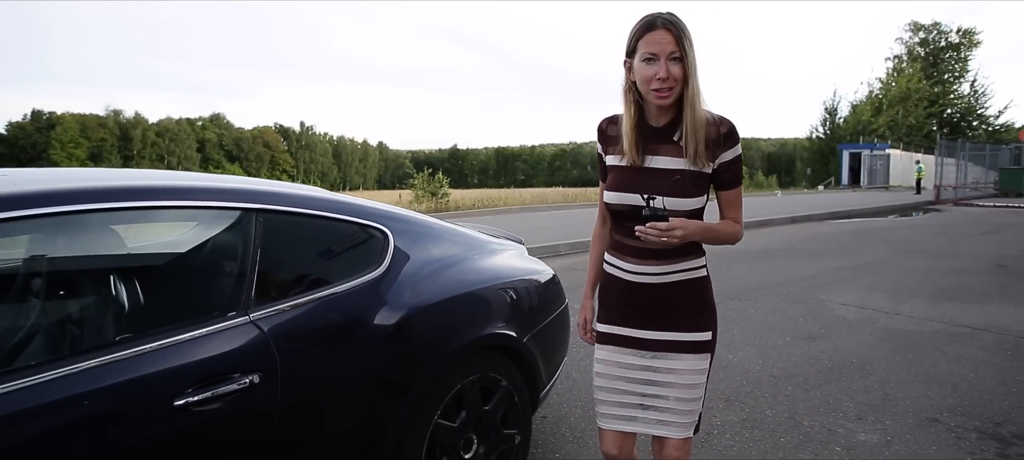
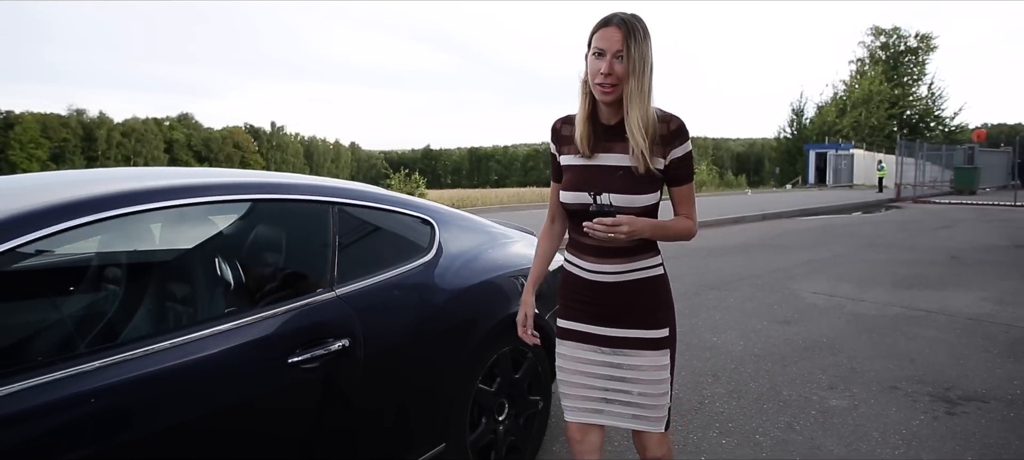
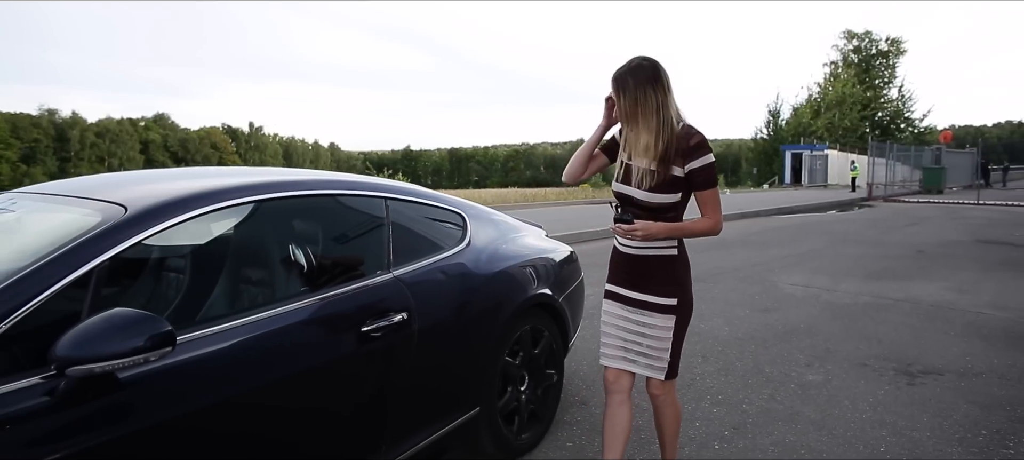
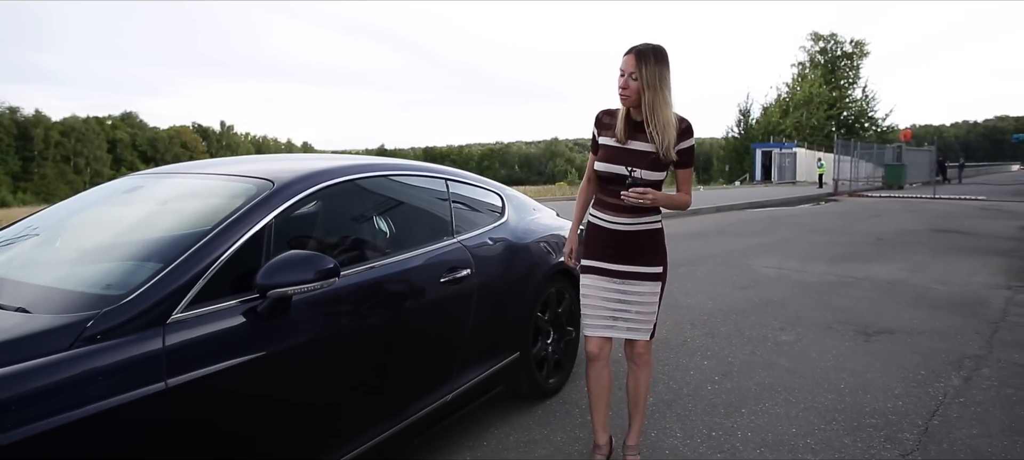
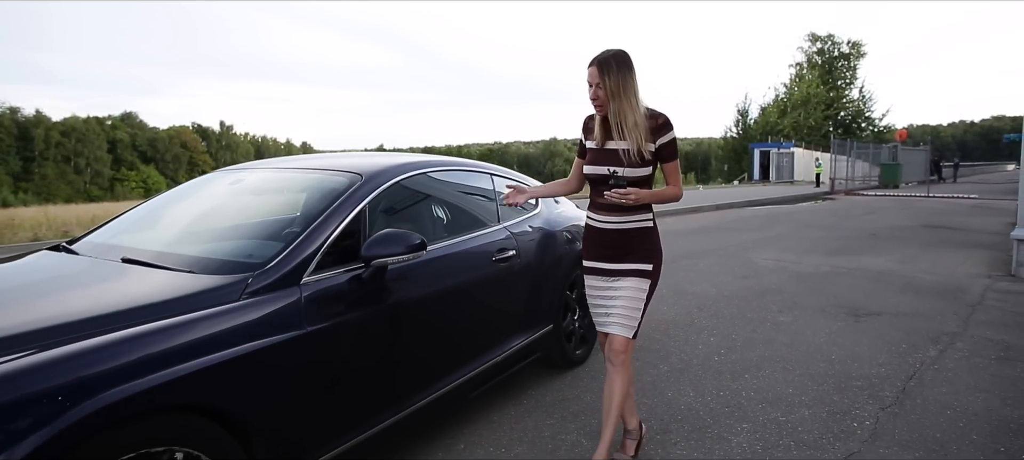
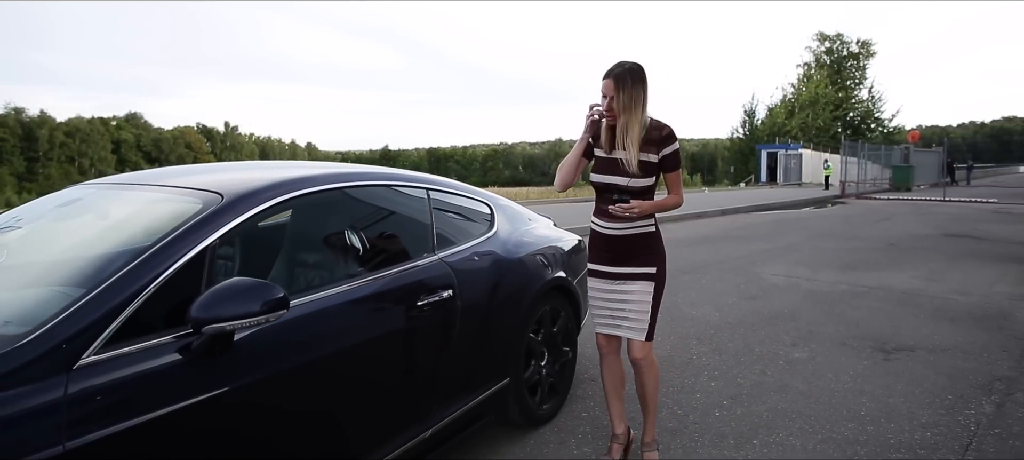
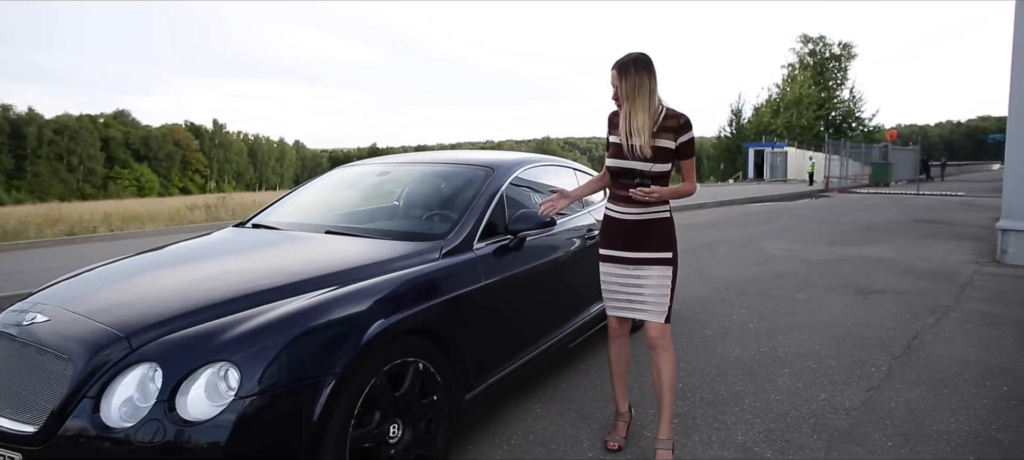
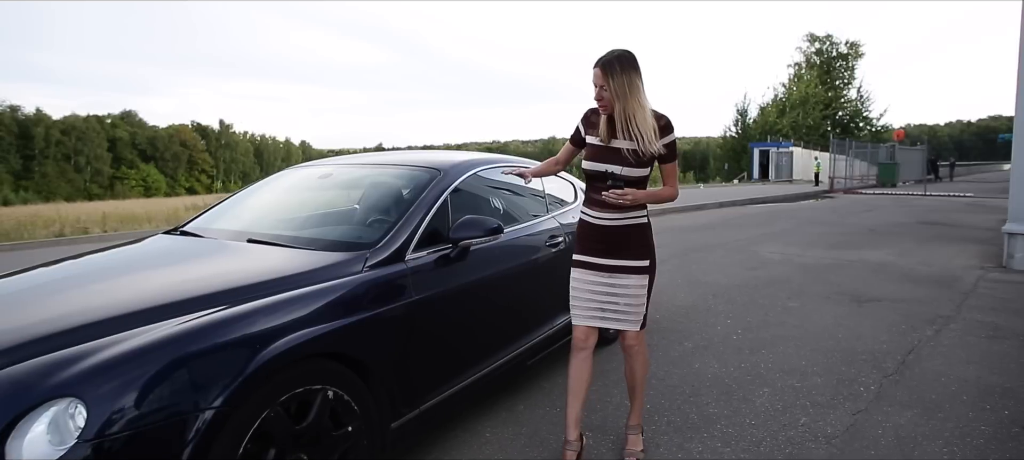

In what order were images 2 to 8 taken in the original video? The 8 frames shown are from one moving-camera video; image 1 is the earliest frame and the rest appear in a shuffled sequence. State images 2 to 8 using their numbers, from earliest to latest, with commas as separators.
2, 3, 6, 4, 5, 8, 7
